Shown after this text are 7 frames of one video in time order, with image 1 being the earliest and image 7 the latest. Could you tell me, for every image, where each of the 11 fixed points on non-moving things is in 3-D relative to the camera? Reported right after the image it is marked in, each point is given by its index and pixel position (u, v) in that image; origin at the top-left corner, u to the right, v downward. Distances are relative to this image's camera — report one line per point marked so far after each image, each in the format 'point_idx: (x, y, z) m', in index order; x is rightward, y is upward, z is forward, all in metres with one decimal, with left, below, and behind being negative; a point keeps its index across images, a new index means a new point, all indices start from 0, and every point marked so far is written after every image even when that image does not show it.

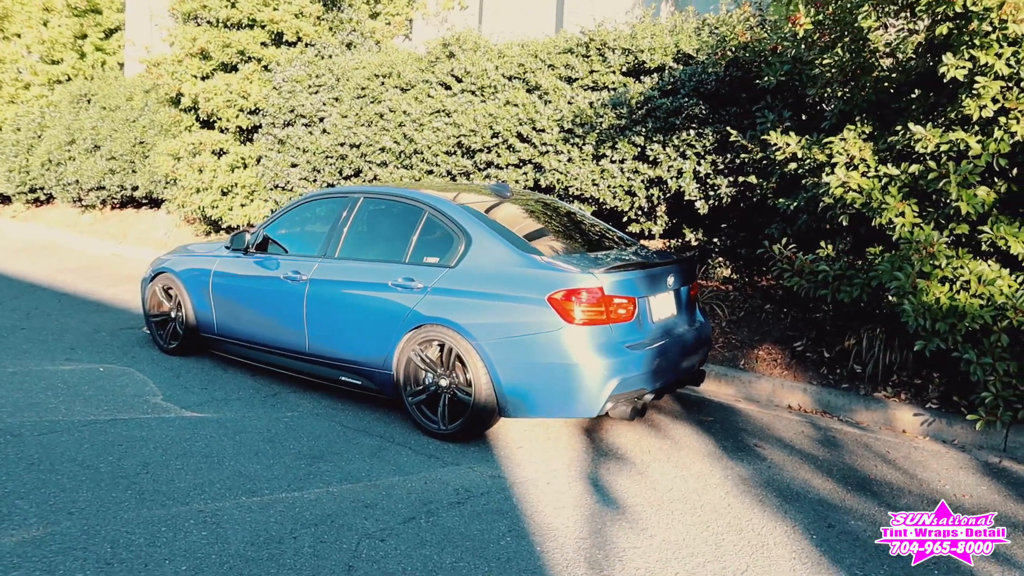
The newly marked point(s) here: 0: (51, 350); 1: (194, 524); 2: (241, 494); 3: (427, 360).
0: (-4.2, -0.6, +7.0) m
1: (-1.6, -1.2, +3.8) m
2: (-1.5, -1.1, +4.2) m
3: (-0.6, -0.5, +5.2) m
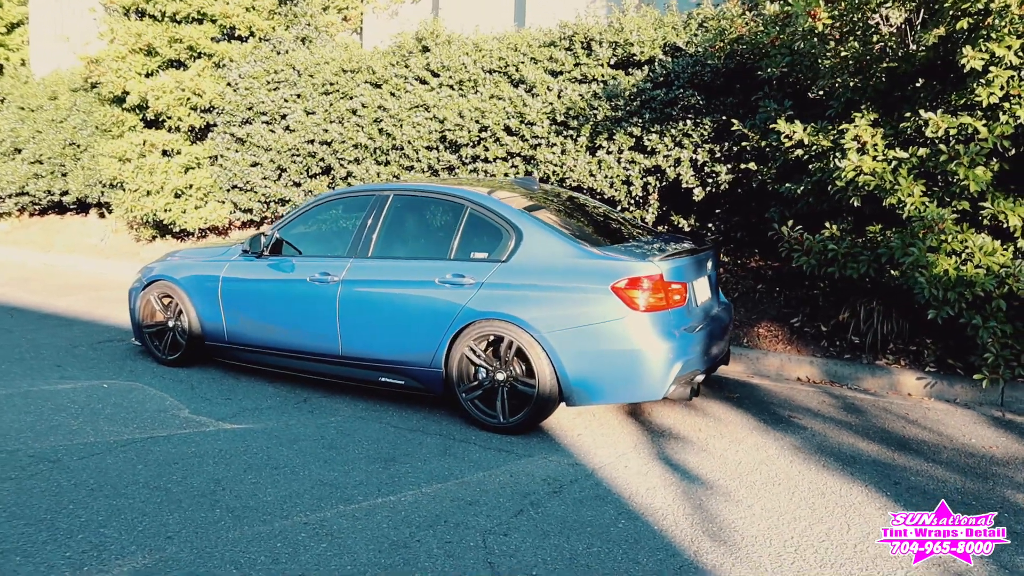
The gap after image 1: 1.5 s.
0: (-4.0, -0.7, +6.5) m
1: (-1.0, -1.2, +3.7) m
2: (-0.9, -1.1, +4.1) m
3: (-0.2, -0.5, +5.2) m
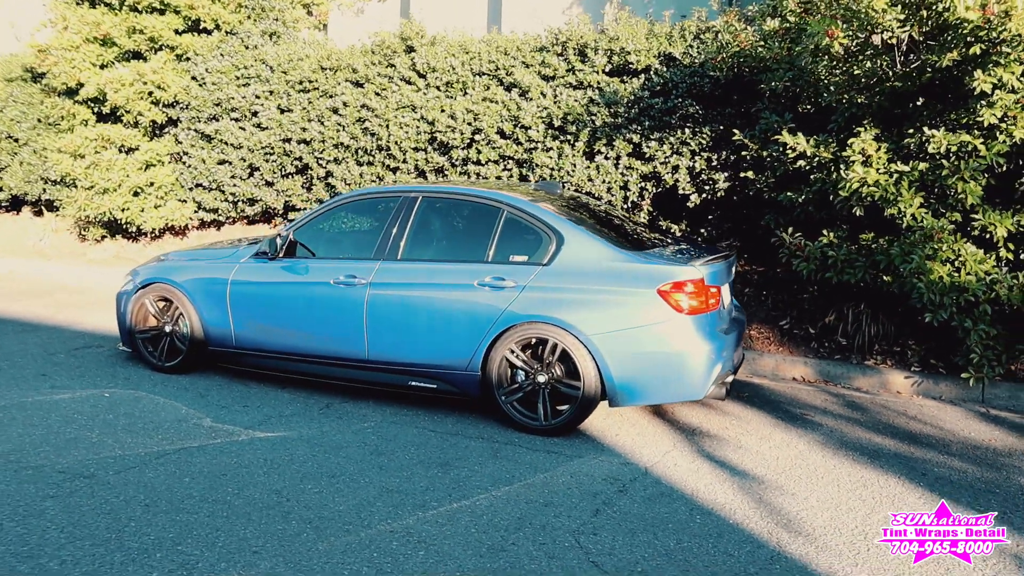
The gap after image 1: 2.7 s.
0: (-3.9, -0.7, +6.1) m
1: (-0.5, -1.2, +3.7) m
2: (-0.5, -1.2, +4.1) m
3: (+0.1, -0.5, +5.2) m
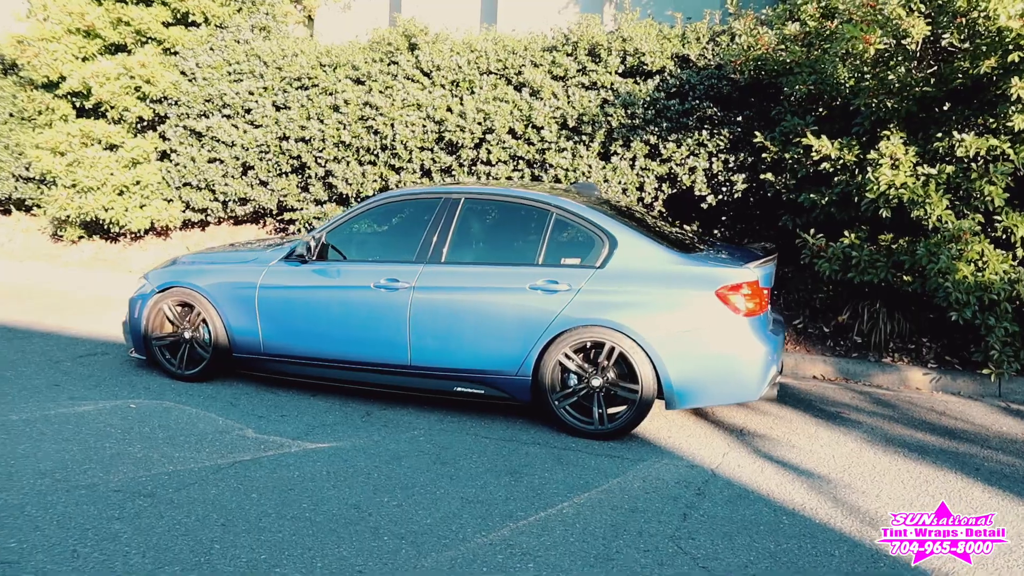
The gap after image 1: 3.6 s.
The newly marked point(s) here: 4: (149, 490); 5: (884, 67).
0: (-3.6, -0.8, +5.7) m
1: (0.0, -1.3, +3.6) m
2: (0.0, -1.2, +3.9) m
3: (+0.4, -0.5, +5.2) m
4: (-2.0, -1.1, +4.1) m
5: (+3.0, +1.8, +6.2) m
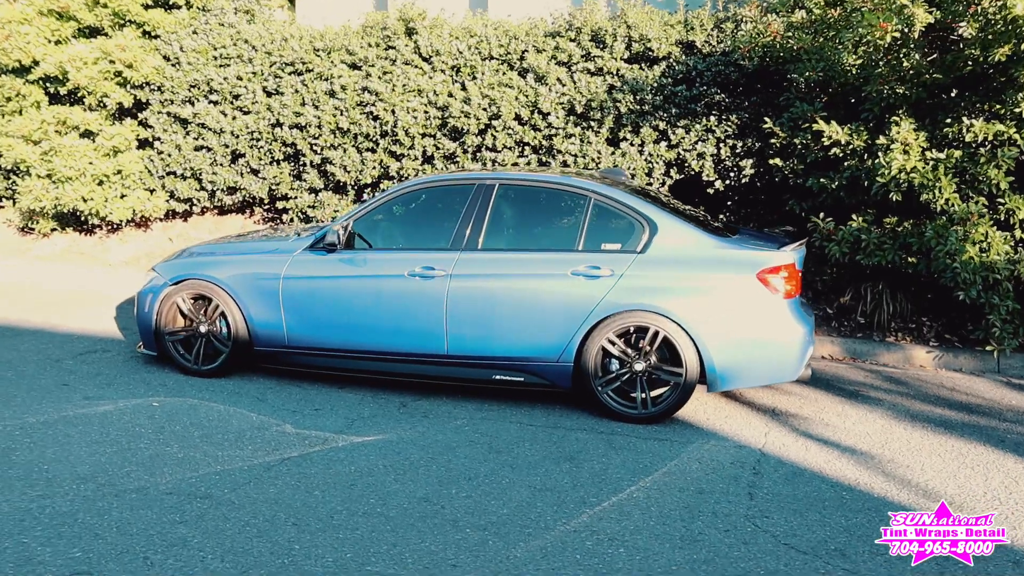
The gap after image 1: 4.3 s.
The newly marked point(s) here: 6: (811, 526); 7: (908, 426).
0: (-3.3, -0.7, +5.4) m
1: (+0.4, -1.2, +3.6) m
2: (+0.3, -1.1, +3.9) m
3: (+0.7, -0.4, +5.2) m
4: (-1.6, -1.1, +4.0) m
5: (+3.2, +2.0, +6.4) m
6: (+1.5, -1.2, +3.8) m
7: (+2.8, -1.0, +5.4) m
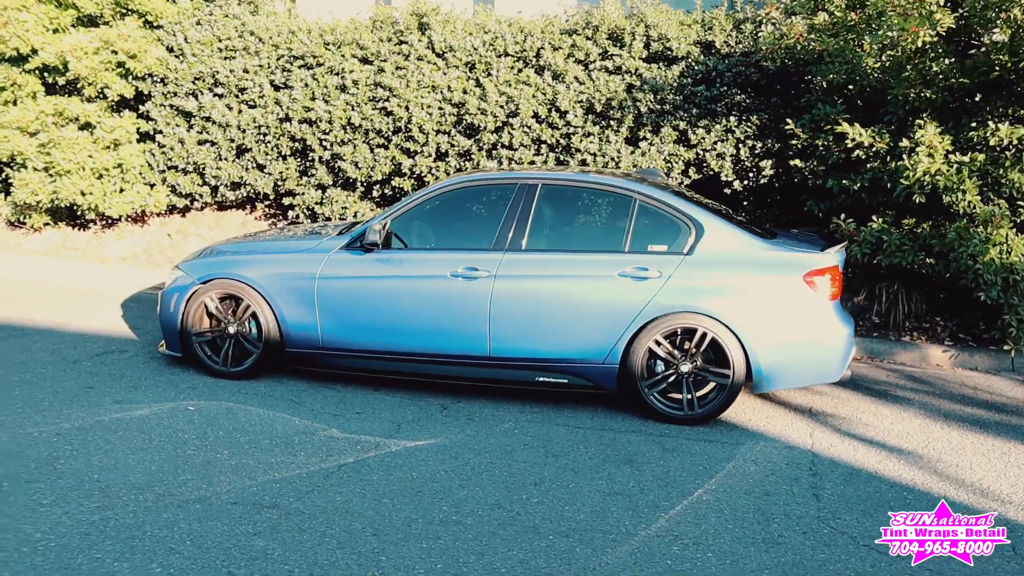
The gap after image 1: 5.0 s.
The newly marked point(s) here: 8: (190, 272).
0: (-3.0, -0.7, +5.2) m
1: (+0.8, -1.2, +3.5) m
2: (+0.7, -1.1, +3.9) m
3: (+1.0, -0.4, +5.2) m
4: (-1.2, -1.1, +3.9) m
5: (+3.4, +1.9, +6.5) m
6: (+1.9, -1.2, +3.9) m
7: (+3.1, -1.0, +5.5) m
8: (-2.5, +0.1, +5.8) m
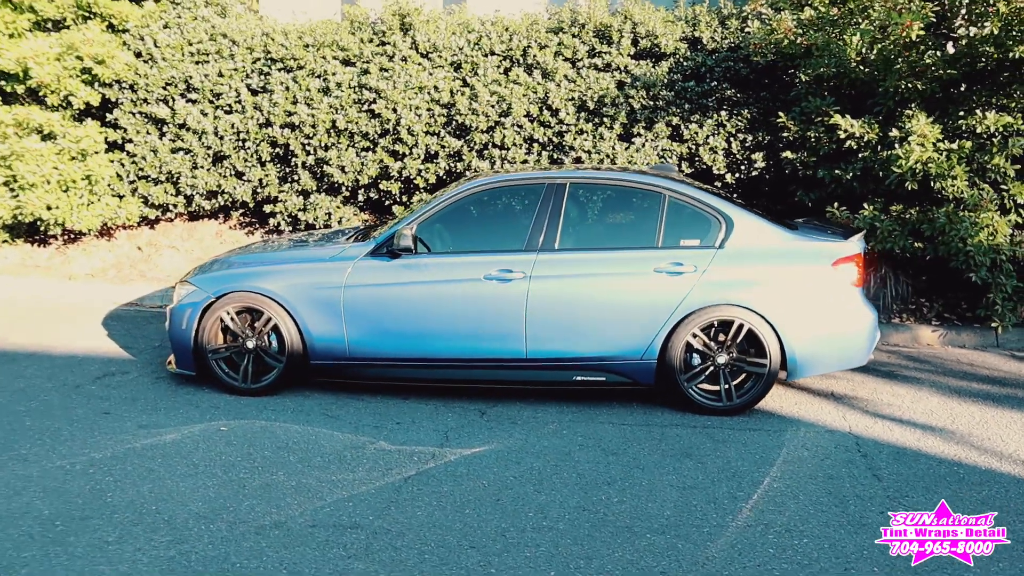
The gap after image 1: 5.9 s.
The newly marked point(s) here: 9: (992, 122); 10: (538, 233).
0: (-2.7, -0.9, +4.9) m
1: (+1.3, -1.2, +3.6) m
2: (+1.1, -1.1, +4.0) m
3: (+1.3, -0.4, +5.2) m
4: (-0.8, -1.1, +3.7) m
5: (+3.5, +2.1, +6.8) m
6: (+2.3, -1.1, +4.0) m
7: (+3.3, -0.8, +5.7) m
8: (-2.3, 0.0, +5.6) m
9: (+4.1, +1.4, +6.5) m
10: (+0.2, +0.5, +5.5) m
